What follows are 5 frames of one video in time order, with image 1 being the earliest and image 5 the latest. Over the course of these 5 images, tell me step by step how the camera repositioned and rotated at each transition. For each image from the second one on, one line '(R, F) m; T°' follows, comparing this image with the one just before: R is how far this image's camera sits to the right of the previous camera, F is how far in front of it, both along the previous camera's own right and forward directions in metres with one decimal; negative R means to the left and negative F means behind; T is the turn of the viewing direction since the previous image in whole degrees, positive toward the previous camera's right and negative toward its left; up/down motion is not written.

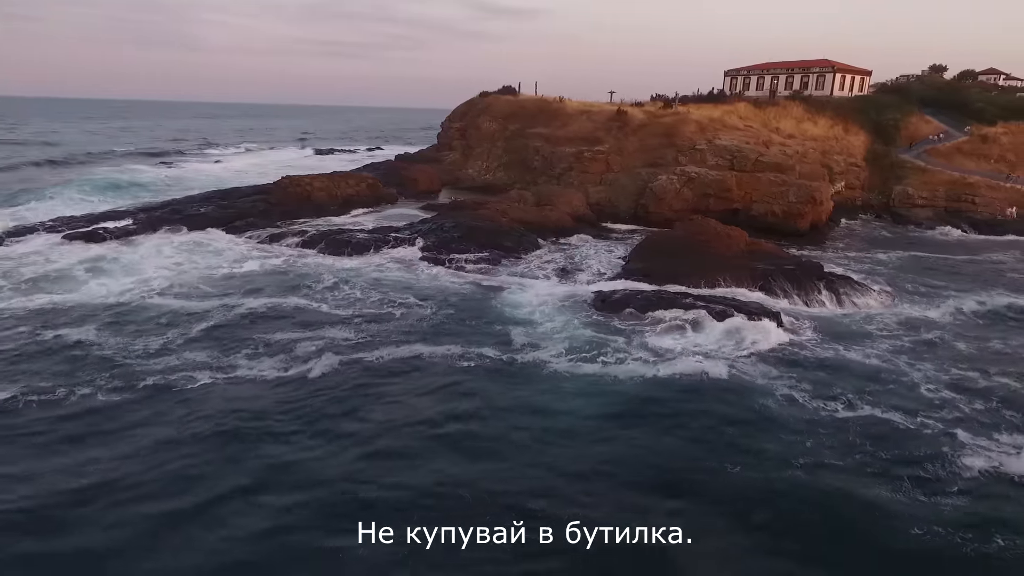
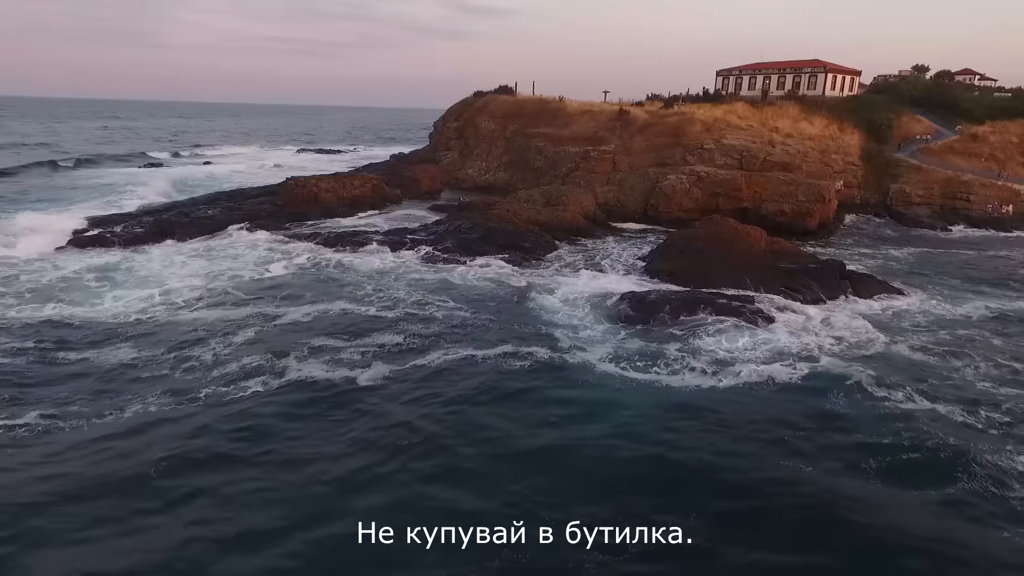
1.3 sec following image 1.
(-1.6, +0.2) m; +2°
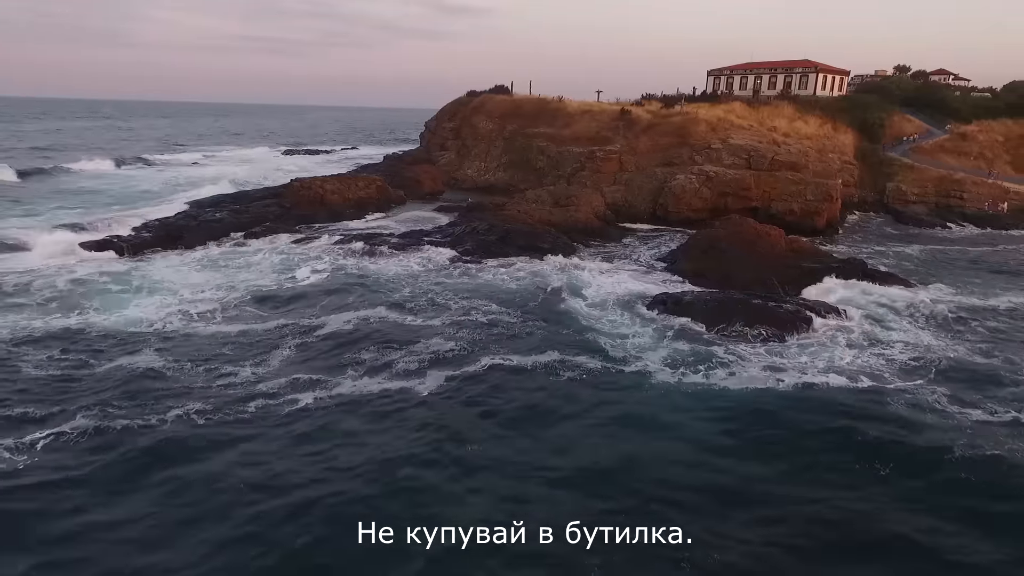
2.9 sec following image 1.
(-1.6, +0.3) m; +2°
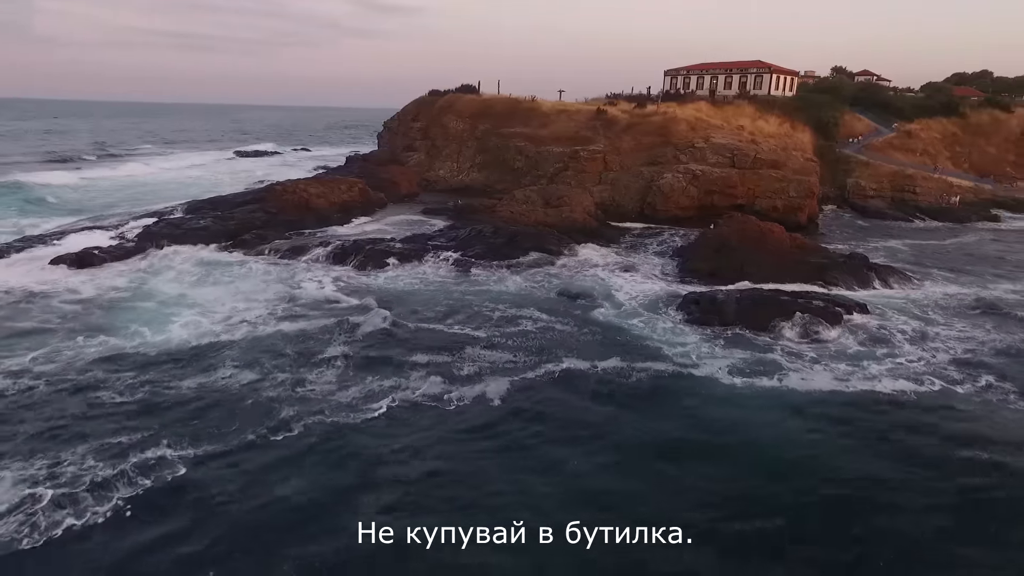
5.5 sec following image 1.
(-2.6, +0.6) m; +5°
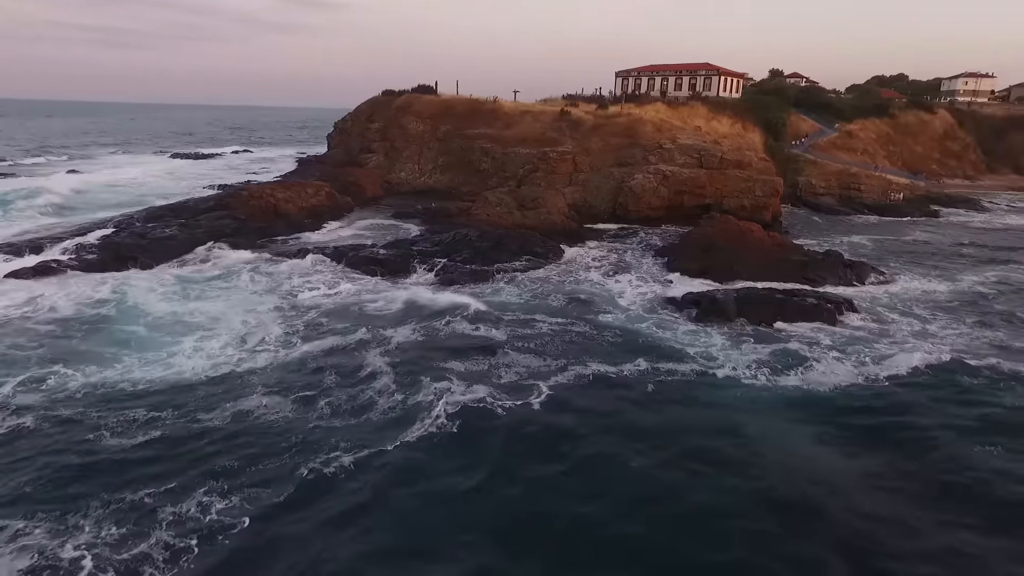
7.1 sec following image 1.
(-1.7, +0.4) m; +5°
